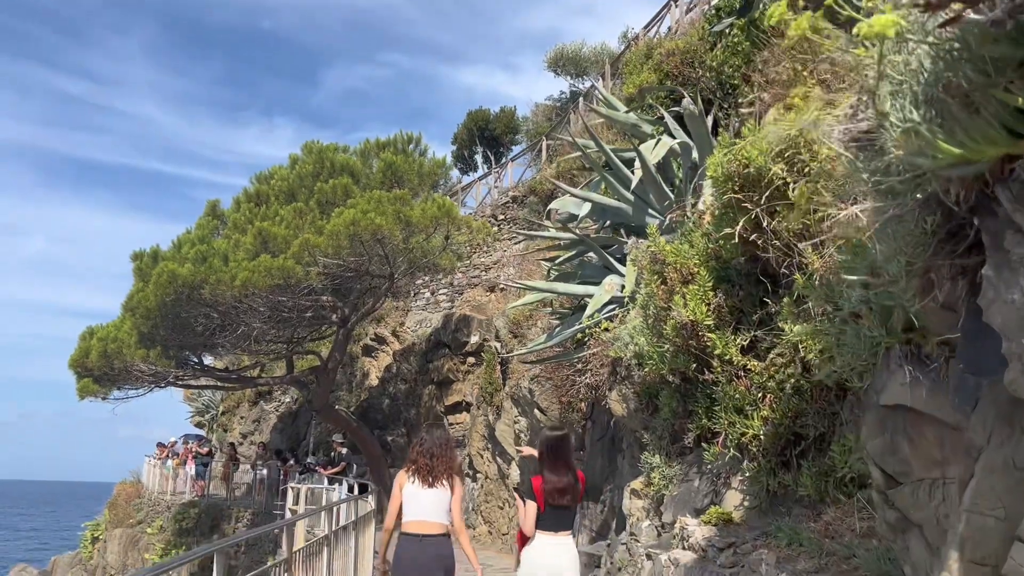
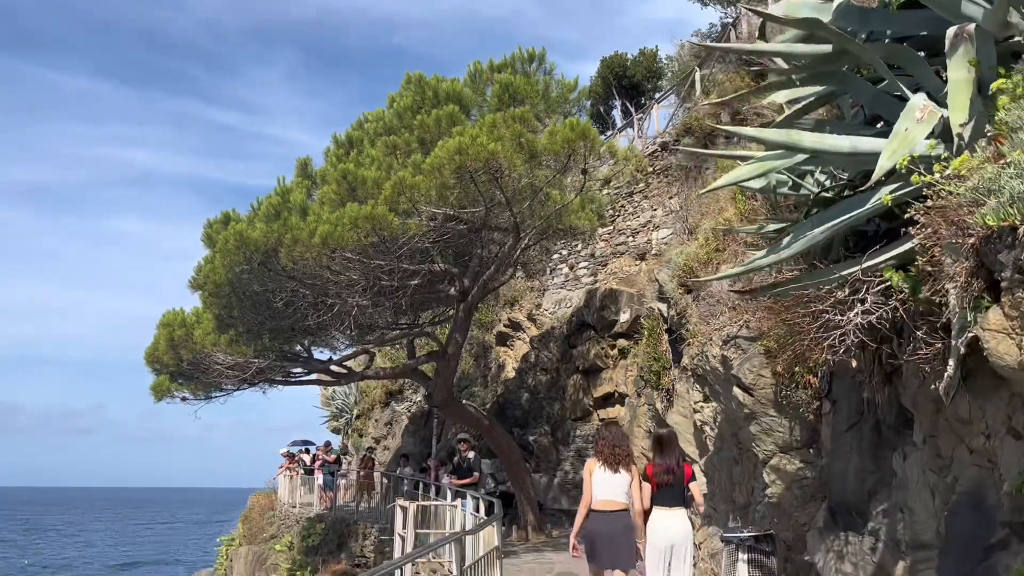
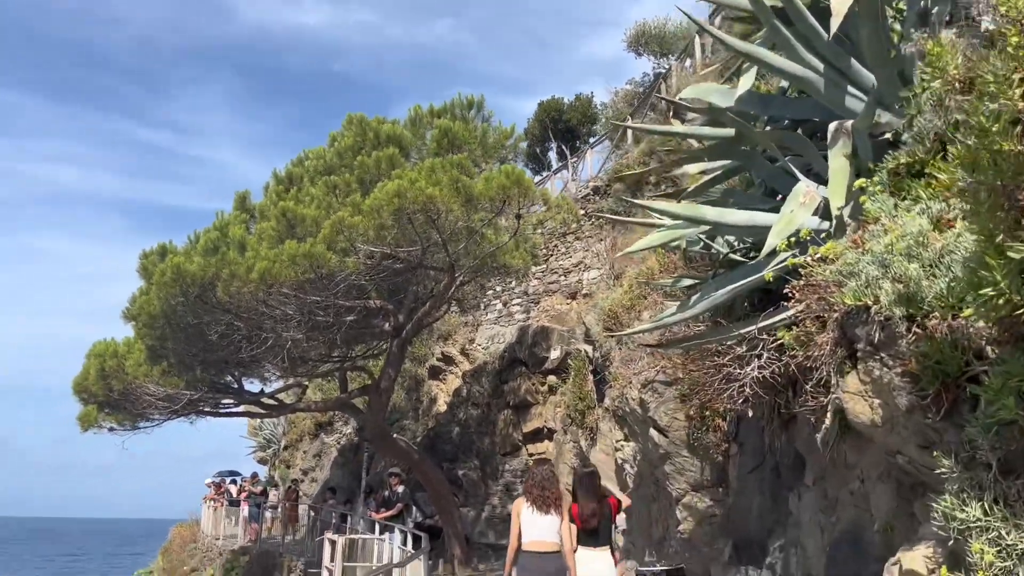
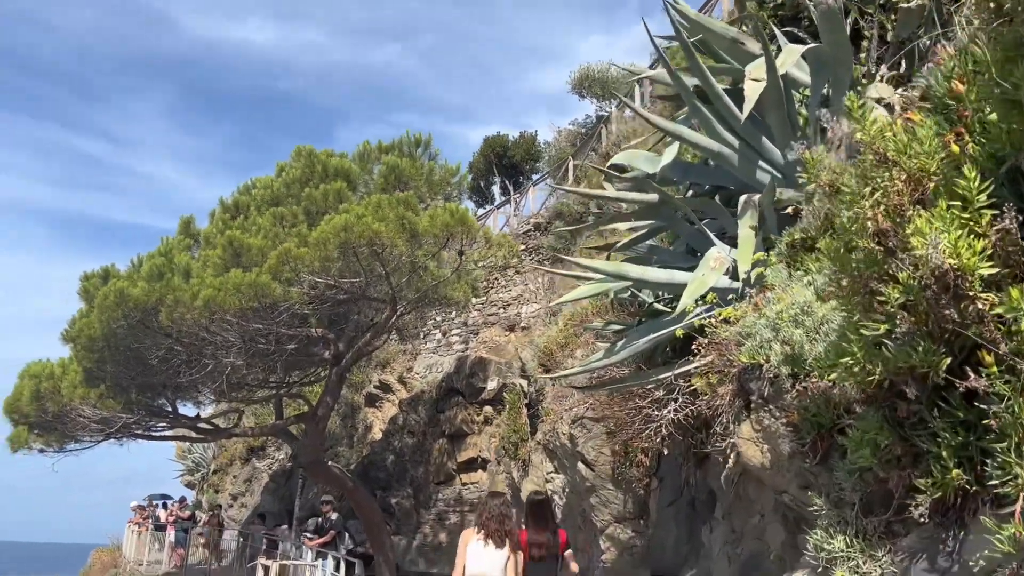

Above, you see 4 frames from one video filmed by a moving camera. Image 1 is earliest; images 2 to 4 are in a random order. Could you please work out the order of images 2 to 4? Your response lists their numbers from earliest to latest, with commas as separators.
4, 3, 2
